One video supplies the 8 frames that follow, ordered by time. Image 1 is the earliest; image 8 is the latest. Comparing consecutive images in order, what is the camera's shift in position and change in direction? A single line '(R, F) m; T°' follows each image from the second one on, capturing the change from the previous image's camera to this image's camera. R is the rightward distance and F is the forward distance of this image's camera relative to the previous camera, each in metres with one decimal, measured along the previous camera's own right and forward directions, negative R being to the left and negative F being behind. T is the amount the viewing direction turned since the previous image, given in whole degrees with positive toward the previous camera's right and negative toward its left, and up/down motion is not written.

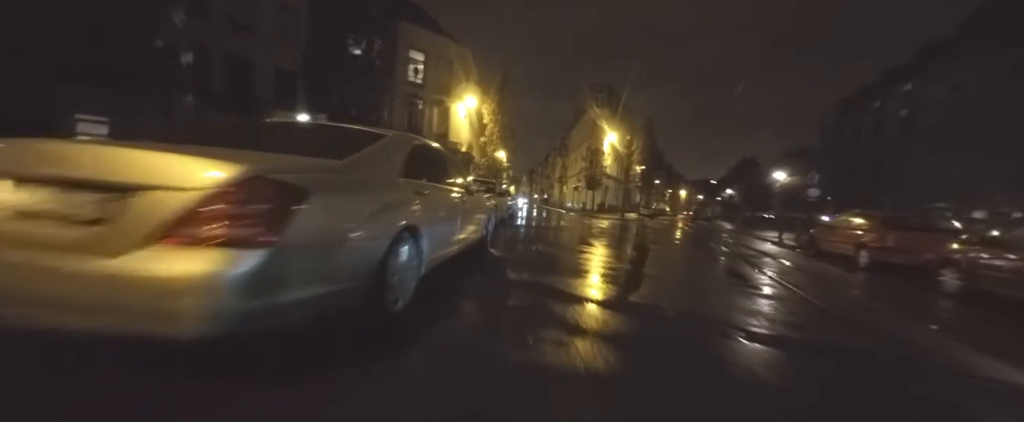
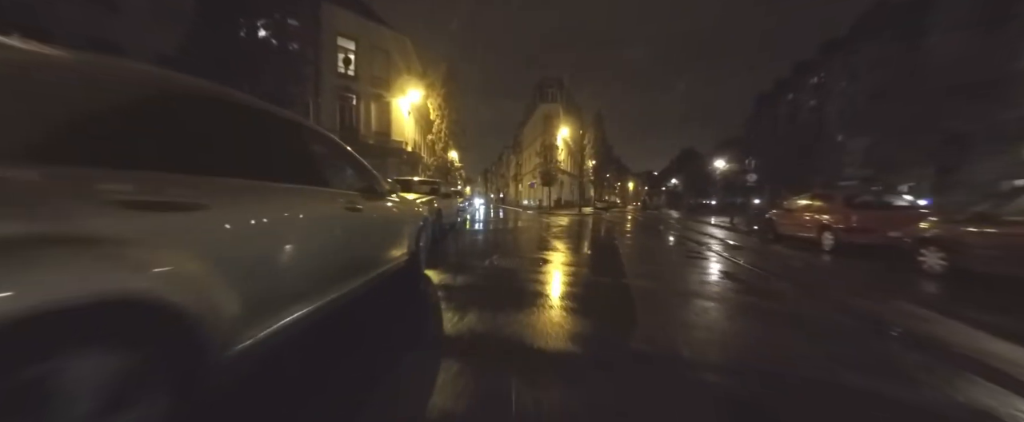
(+0.2, +1.3) m; +8°
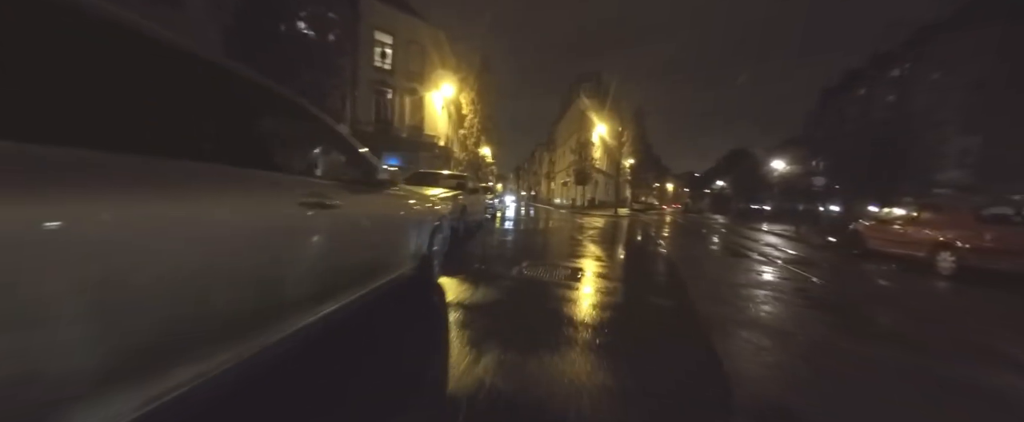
(0.0, +0.8) m; -5°
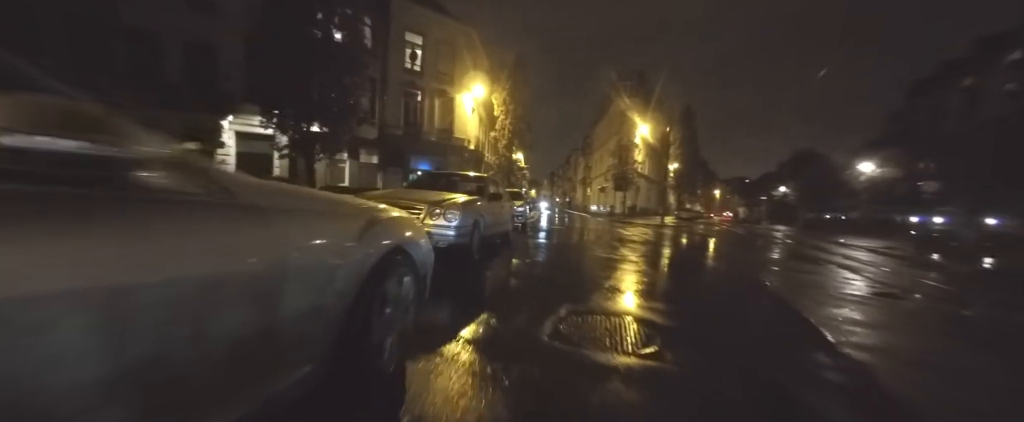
(0.0, +1.6) m; -6°
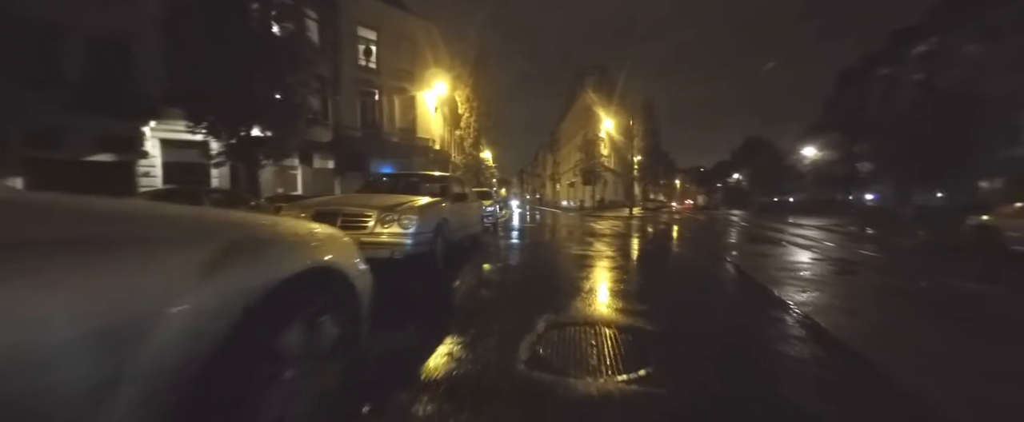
(+0.1, +0.5) m; +5°
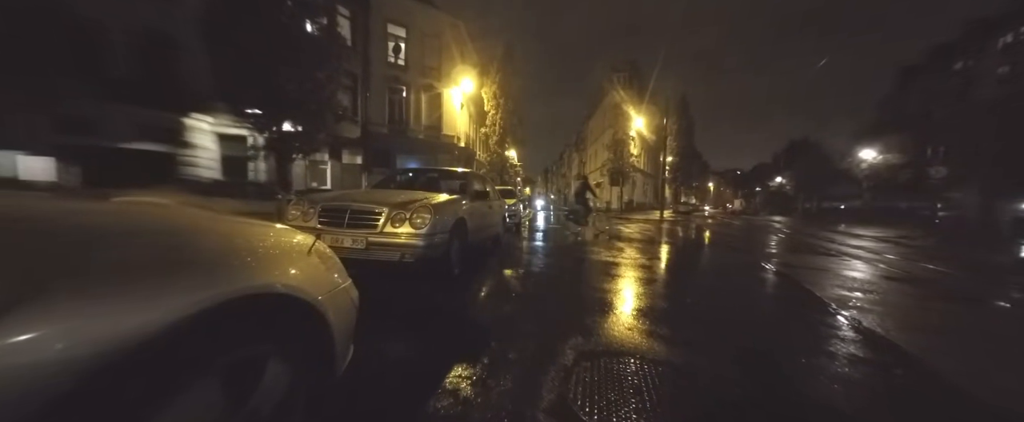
(0.0, +0.4) m; -4°
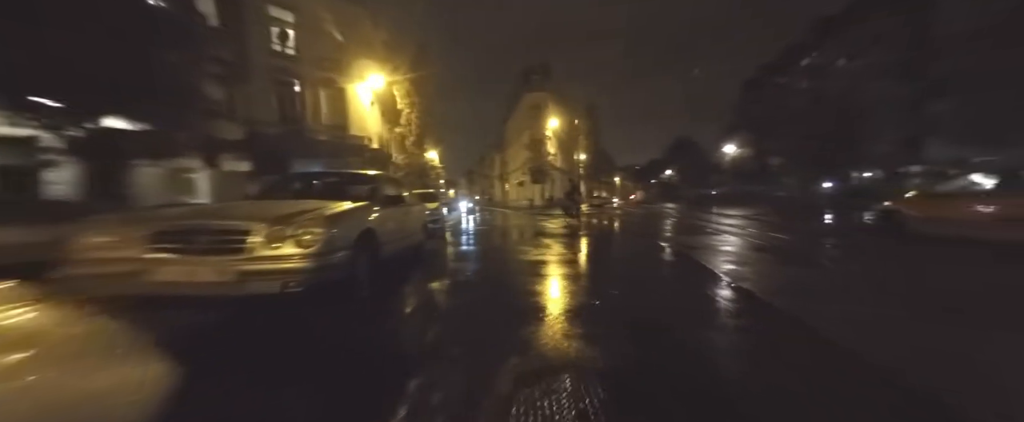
(+0.1, +0.4) m; +13°
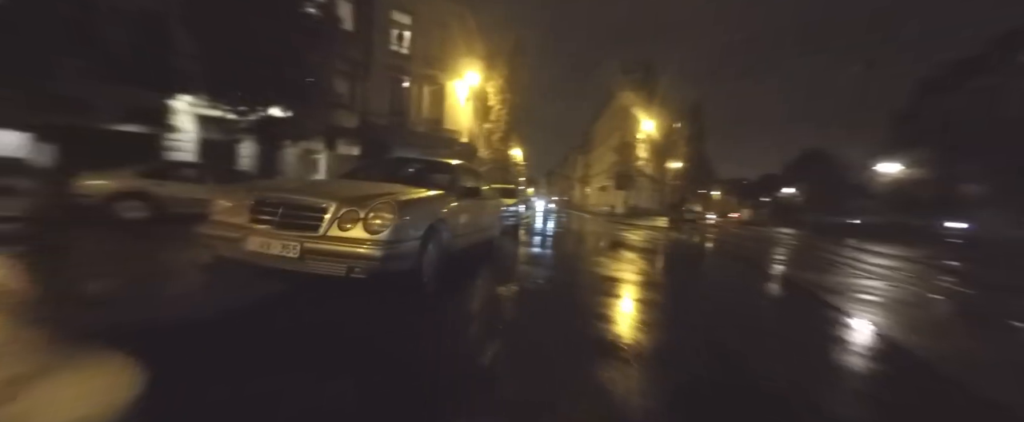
(-0.1, +0.4) m; -13°
